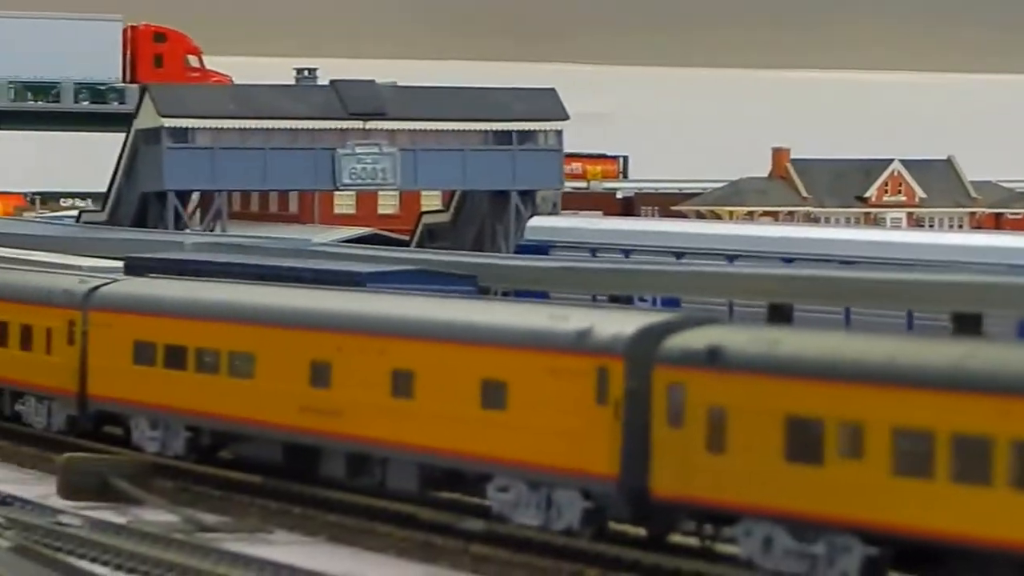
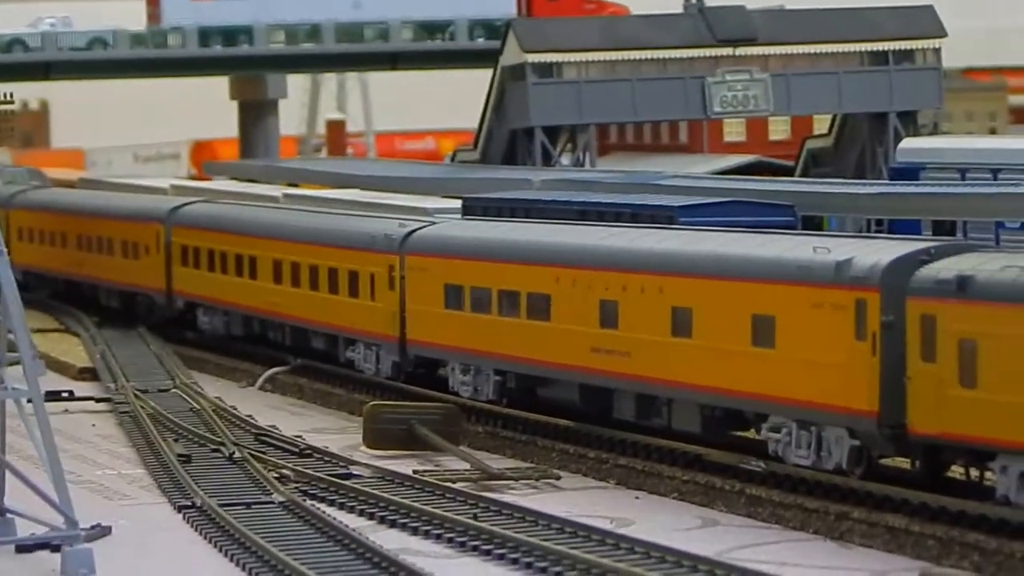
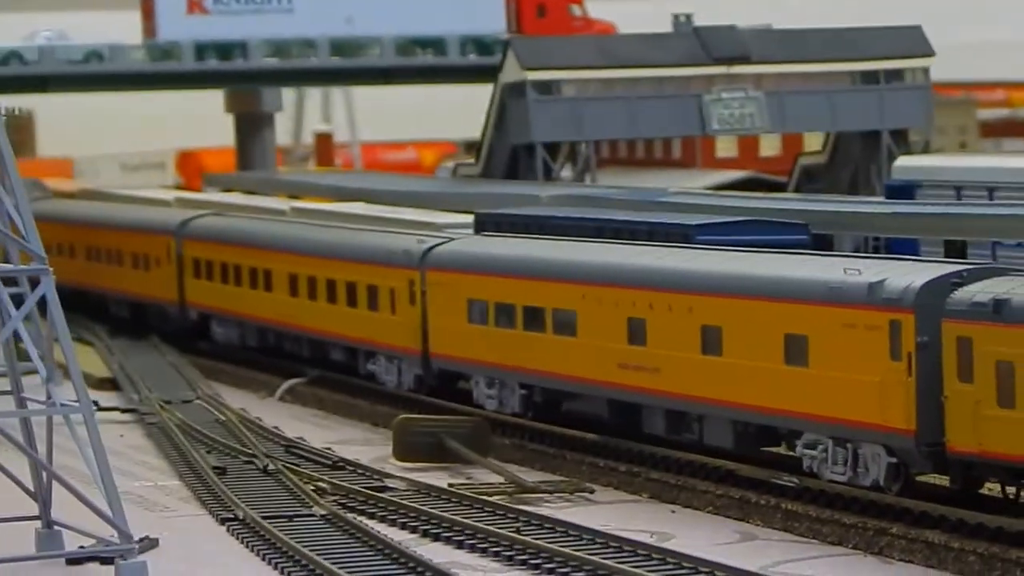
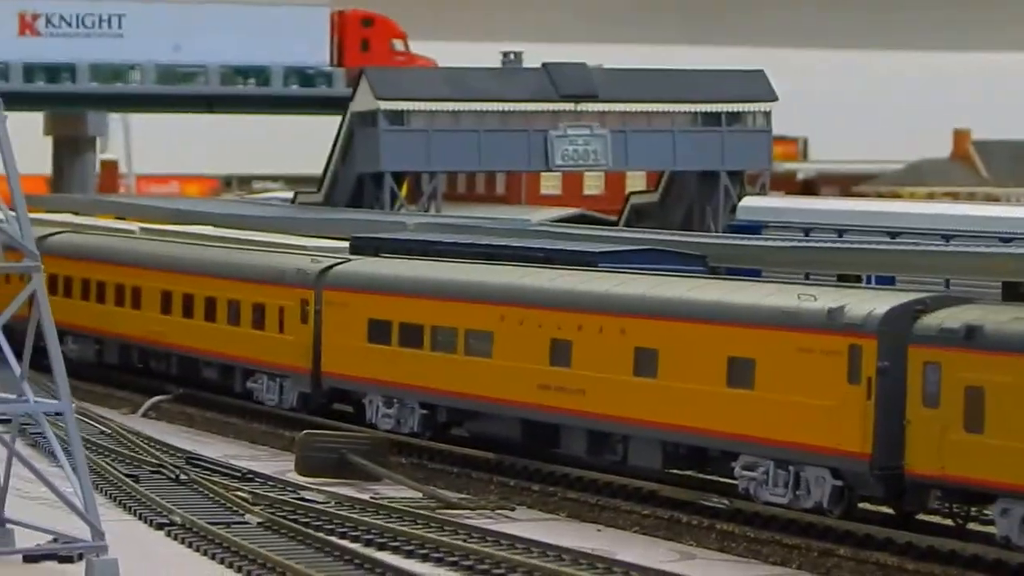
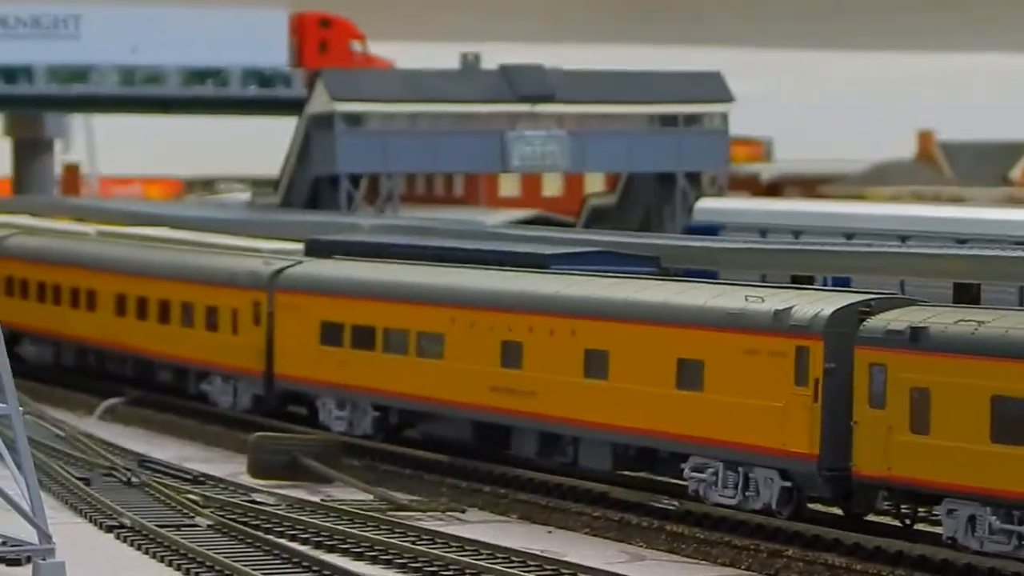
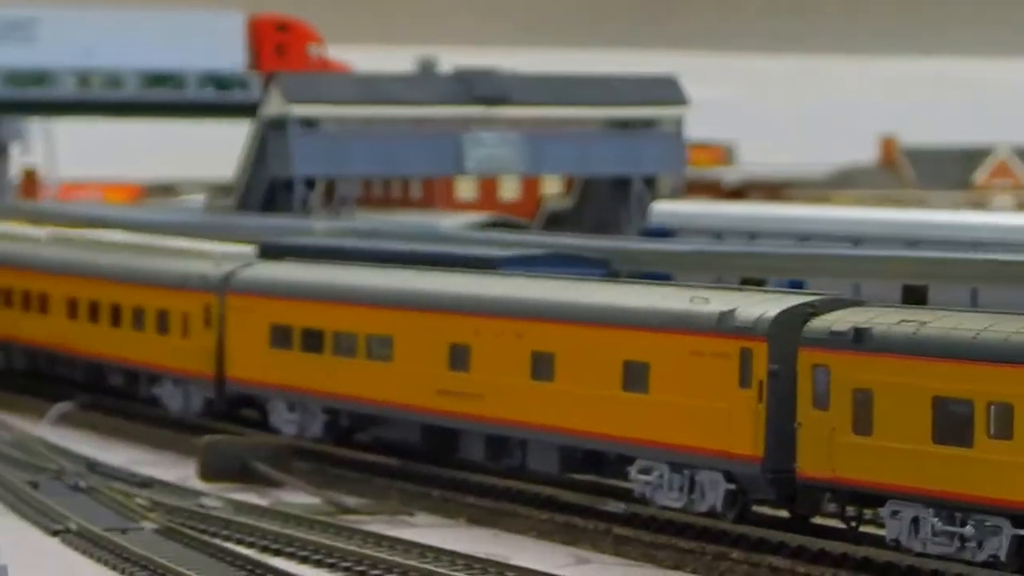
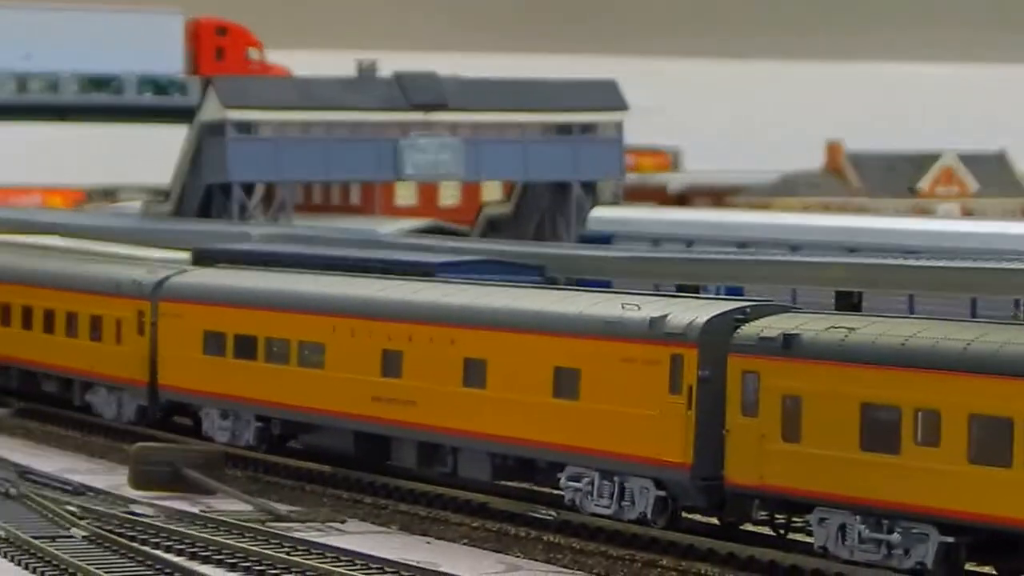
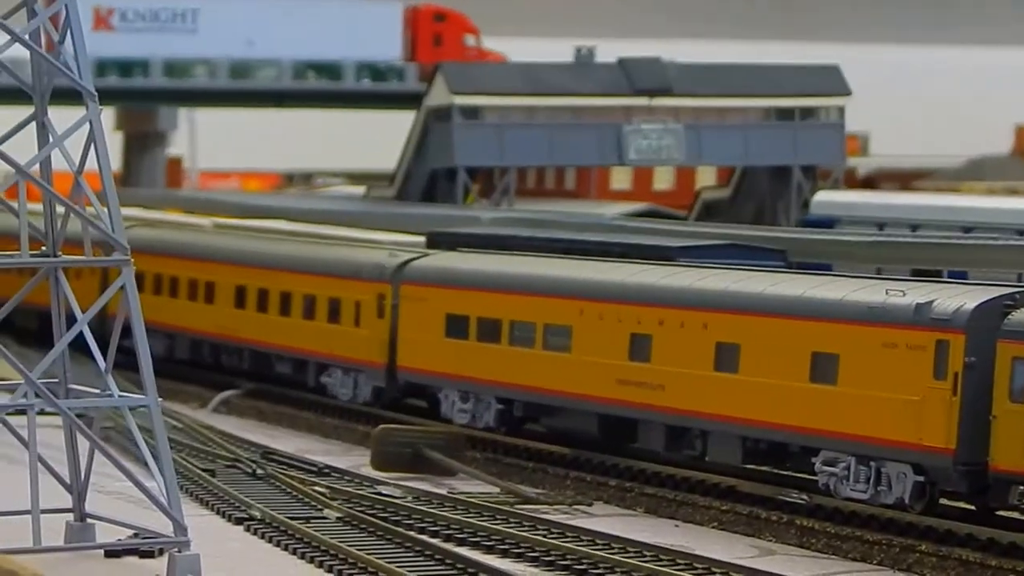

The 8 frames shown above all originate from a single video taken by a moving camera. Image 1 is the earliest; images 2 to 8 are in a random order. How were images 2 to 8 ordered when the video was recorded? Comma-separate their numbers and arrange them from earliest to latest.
7, 6, 5, 4, 8, 3, 2
